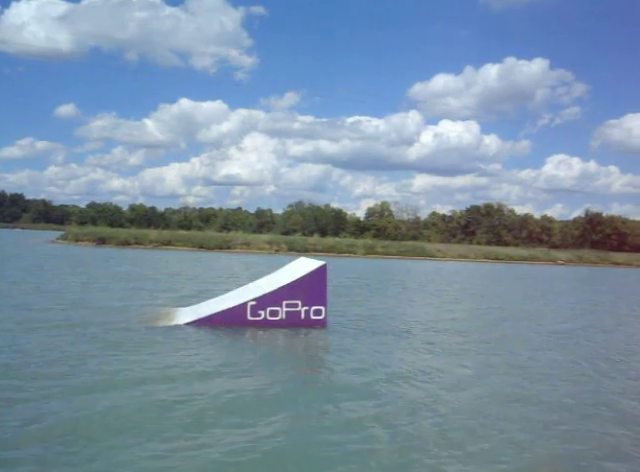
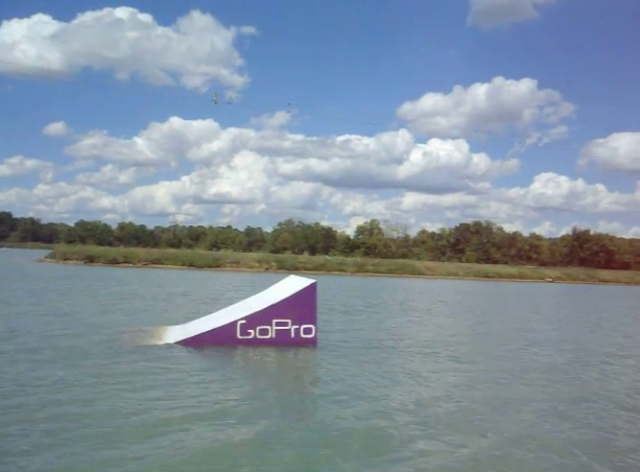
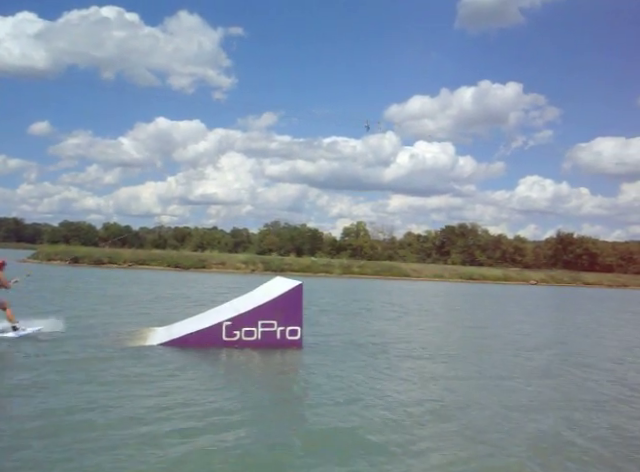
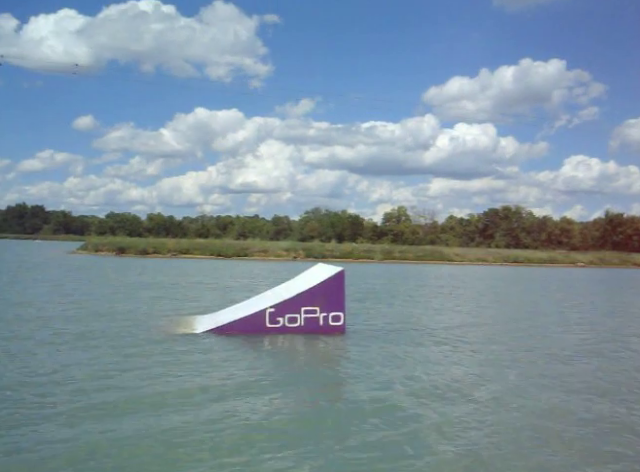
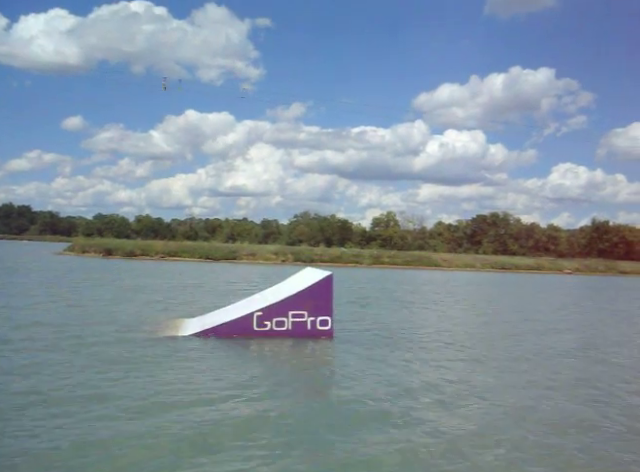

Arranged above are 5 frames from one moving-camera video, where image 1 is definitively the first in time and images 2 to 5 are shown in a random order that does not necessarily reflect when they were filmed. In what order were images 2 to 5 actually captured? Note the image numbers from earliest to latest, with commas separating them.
4, 5, 2, 3
